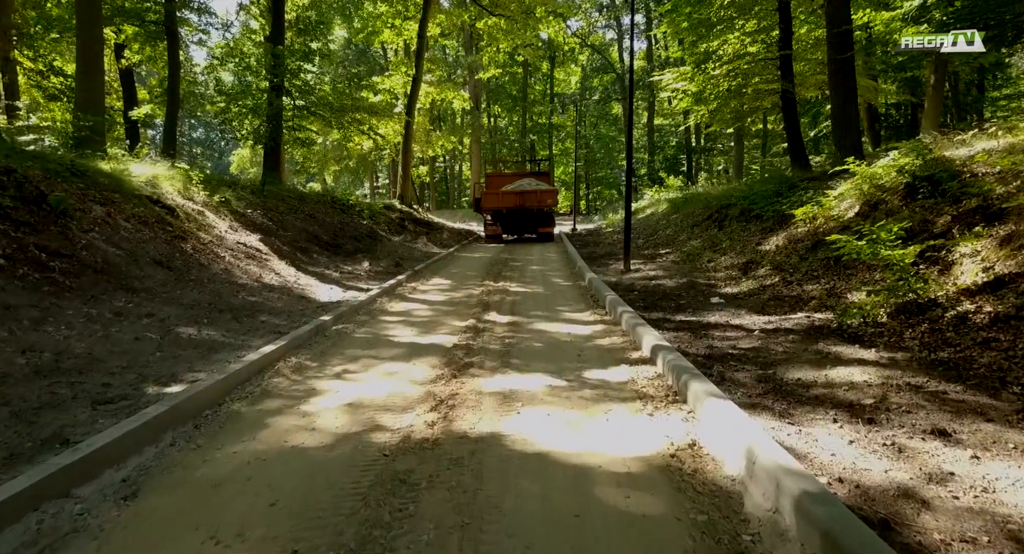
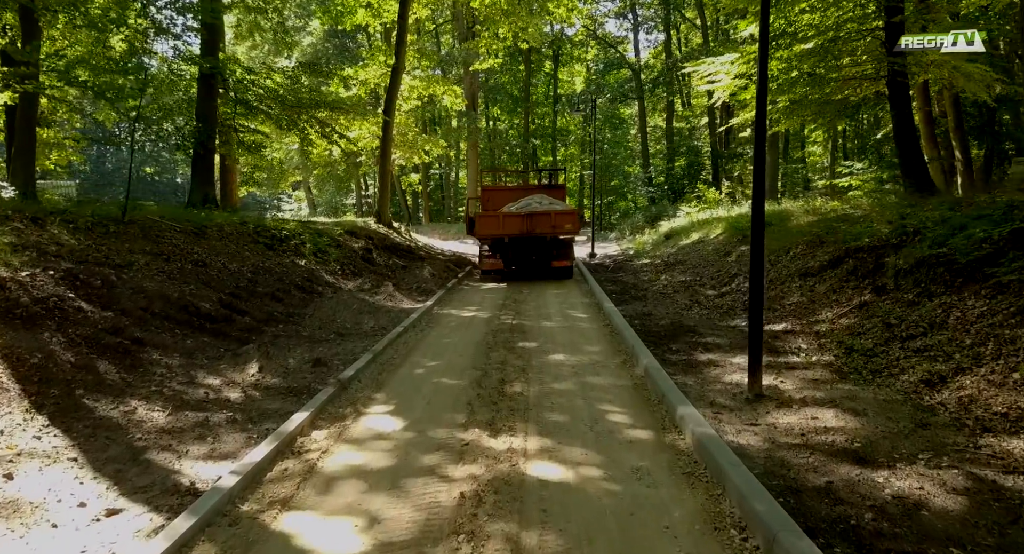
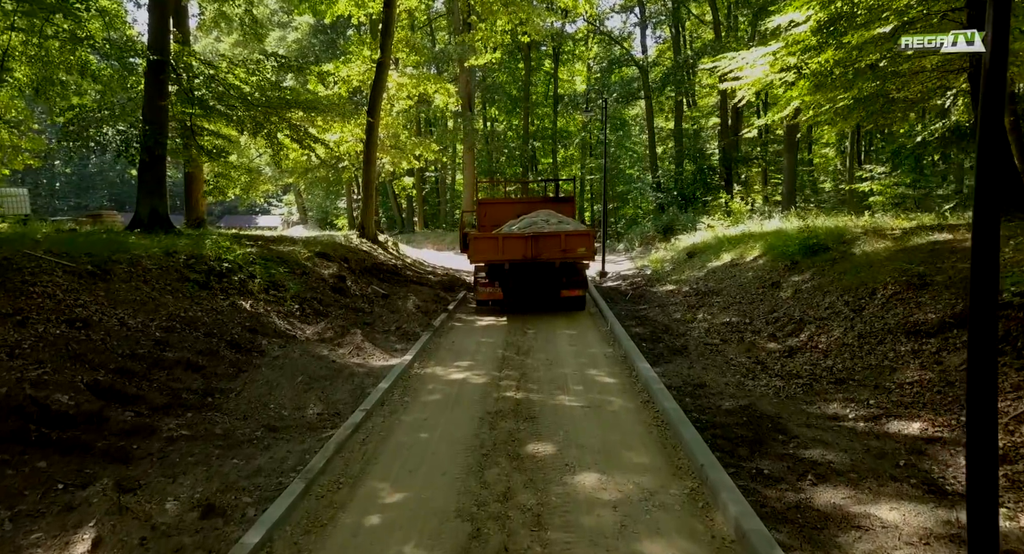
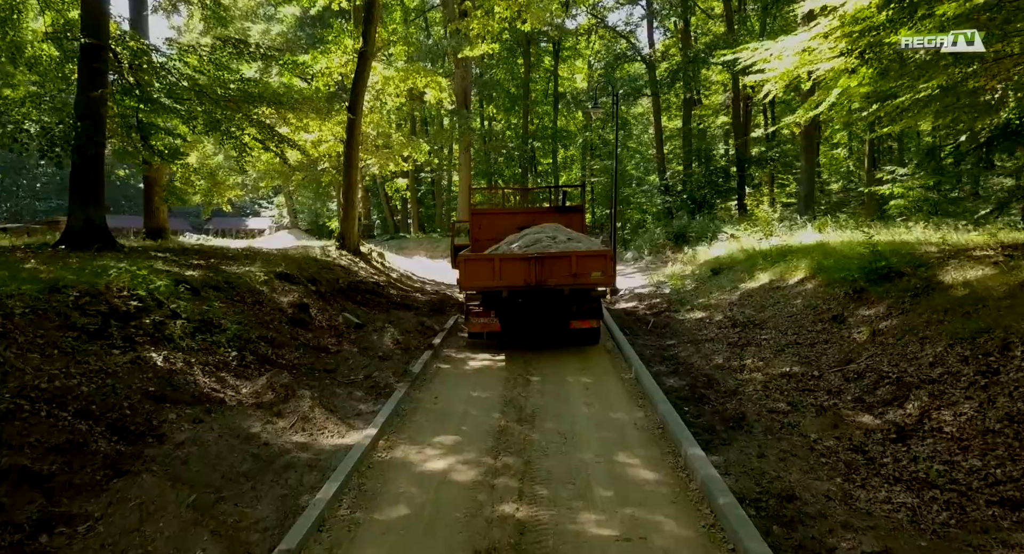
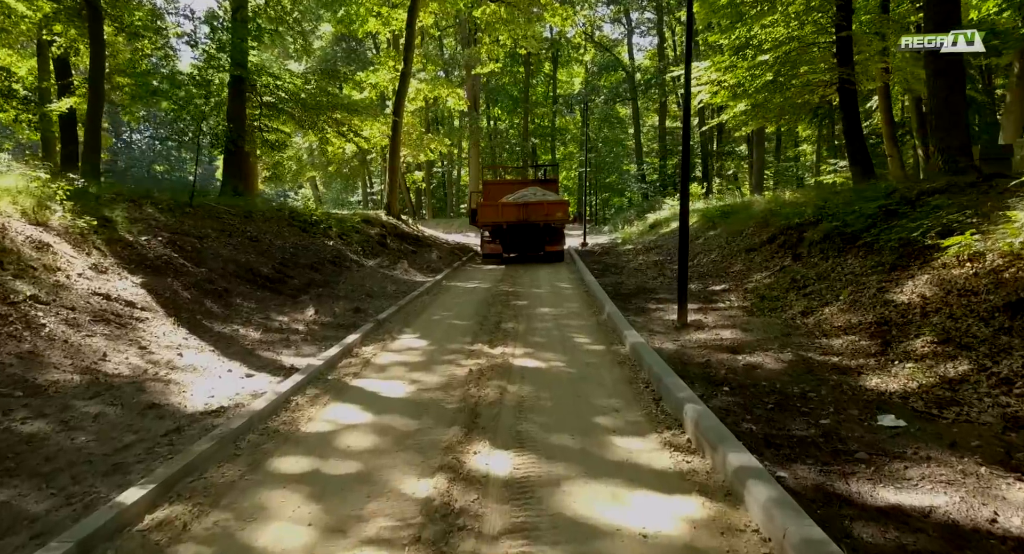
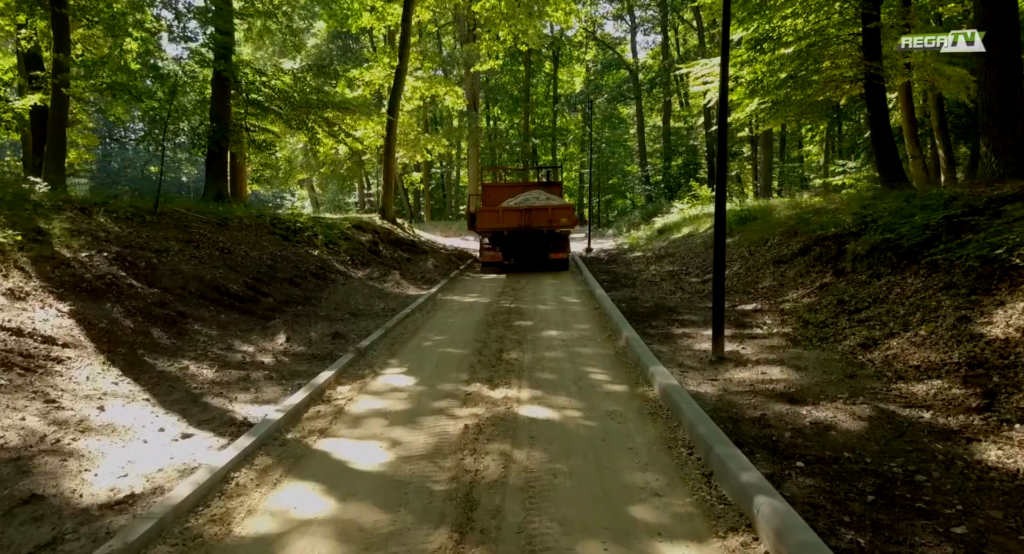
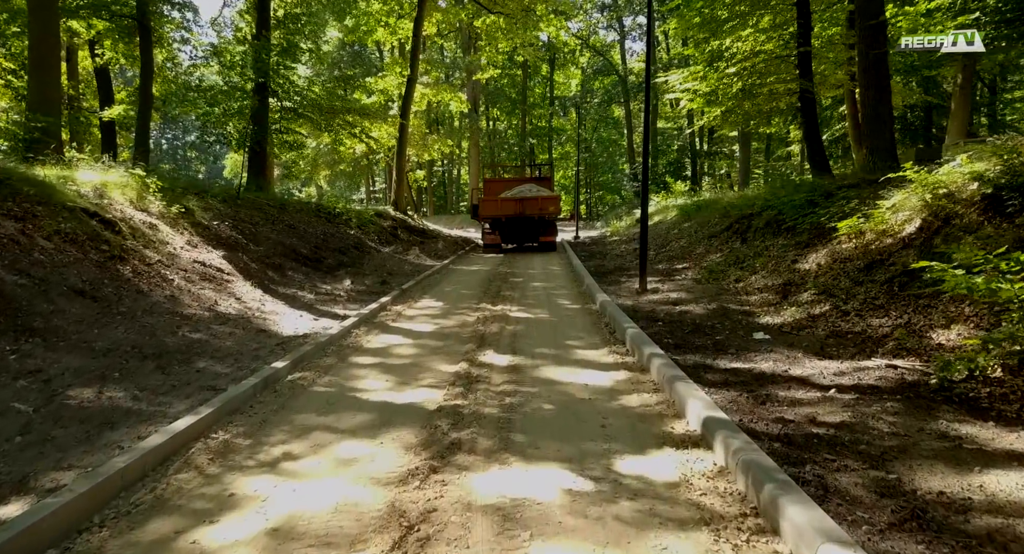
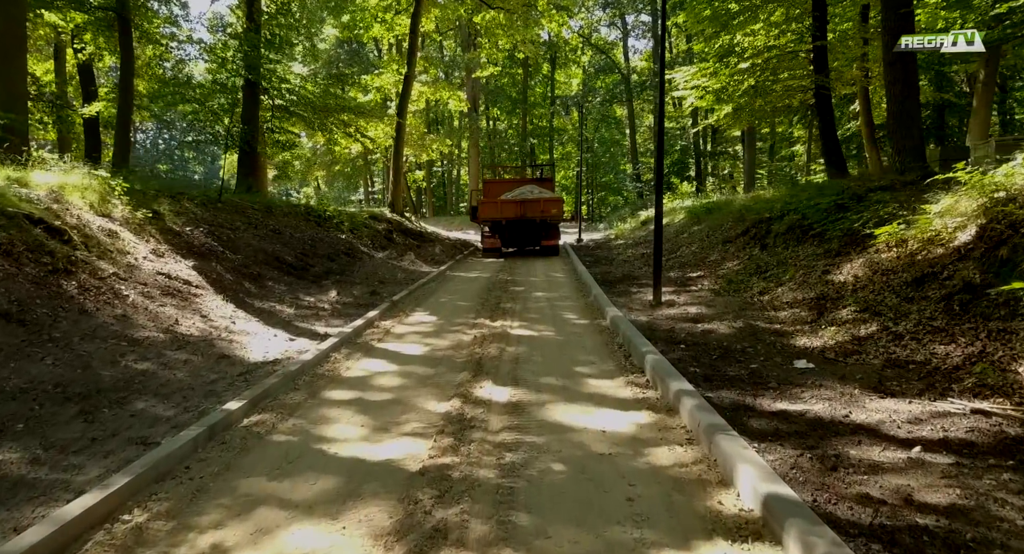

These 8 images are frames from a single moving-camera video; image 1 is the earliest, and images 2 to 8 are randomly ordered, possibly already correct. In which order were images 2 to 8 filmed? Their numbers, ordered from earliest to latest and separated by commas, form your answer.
7, 8, 5, 6, 2, 3, 4
